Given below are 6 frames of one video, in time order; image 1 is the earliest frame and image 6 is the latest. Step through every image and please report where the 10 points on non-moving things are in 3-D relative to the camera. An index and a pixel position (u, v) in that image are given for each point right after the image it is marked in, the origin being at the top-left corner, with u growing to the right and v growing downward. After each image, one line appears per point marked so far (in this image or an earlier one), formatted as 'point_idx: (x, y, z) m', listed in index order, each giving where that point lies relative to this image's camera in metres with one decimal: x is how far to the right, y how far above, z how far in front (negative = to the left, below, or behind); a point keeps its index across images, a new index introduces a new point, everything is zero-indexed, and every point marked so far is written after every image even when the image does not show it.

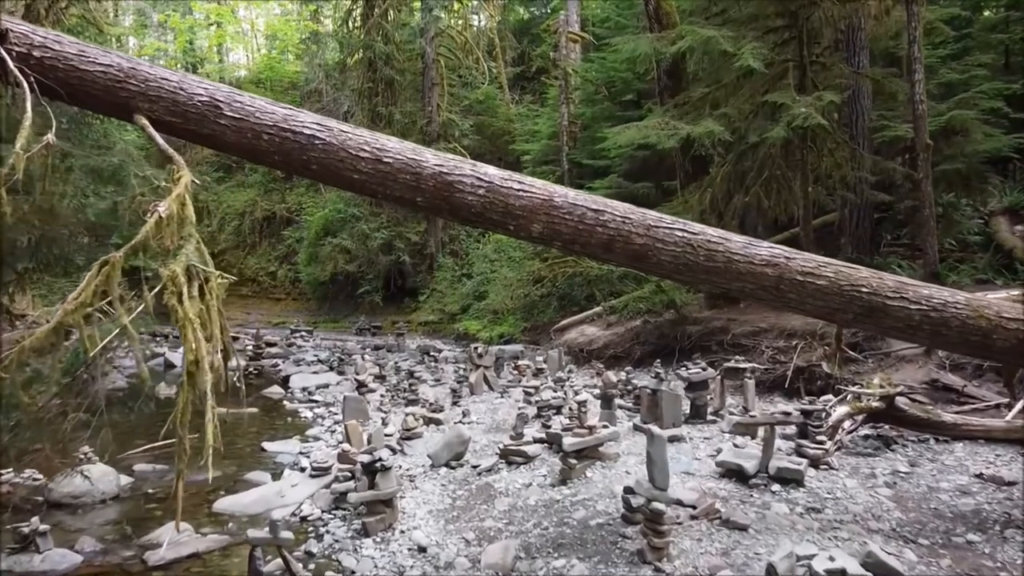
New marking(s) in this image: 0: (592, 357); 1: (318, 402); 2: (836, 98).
0: (+1.2, -1.0, +10.0) m
1: (-2.2, -1.3, +7.7) m
2: (+3.8, +2.3, +8.0) m
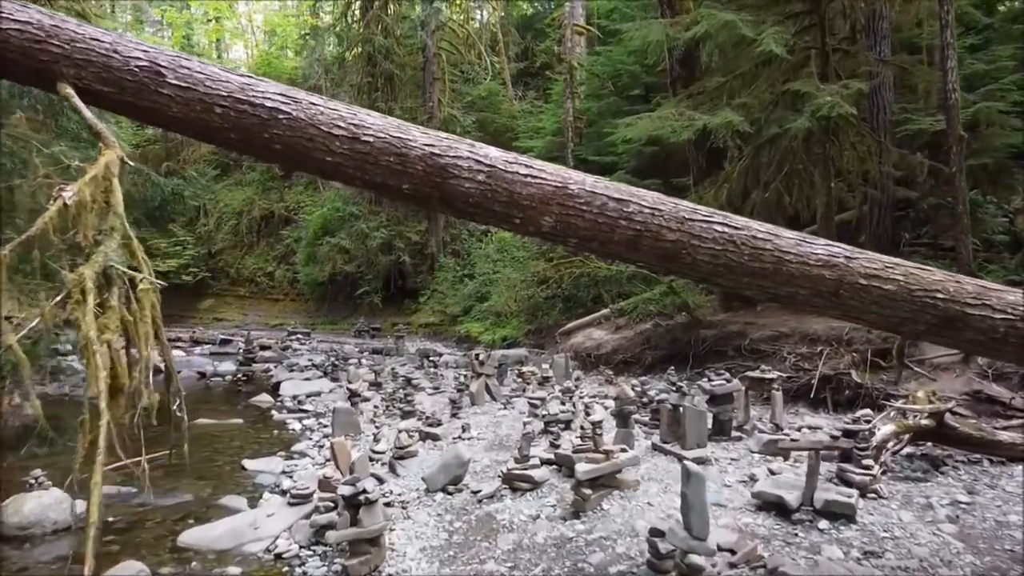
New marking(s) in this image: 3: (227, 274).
0: (+1.2, -1.0, +9.5) m
1: (-2.2, -1.3, +7.2) m
2: (+3.9, +2.2, +7.5) m
3: (-7.3, +0.4, +17.8) m
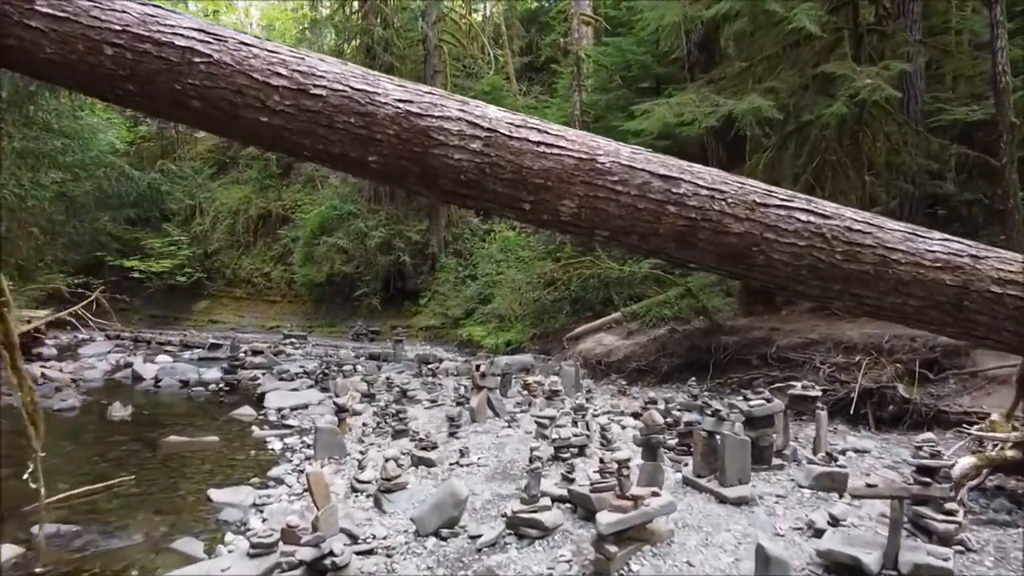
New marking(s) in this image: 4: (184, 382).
0: (+1.3, -1.1, +8.8) m
1: (-2.1, -1.4, +6.5) m
2: (+3.9, +2.2, +6.8) m
3: (-7.2, +0.3, +17.1) m
4: (-4.5, -1.3, +9.4) m
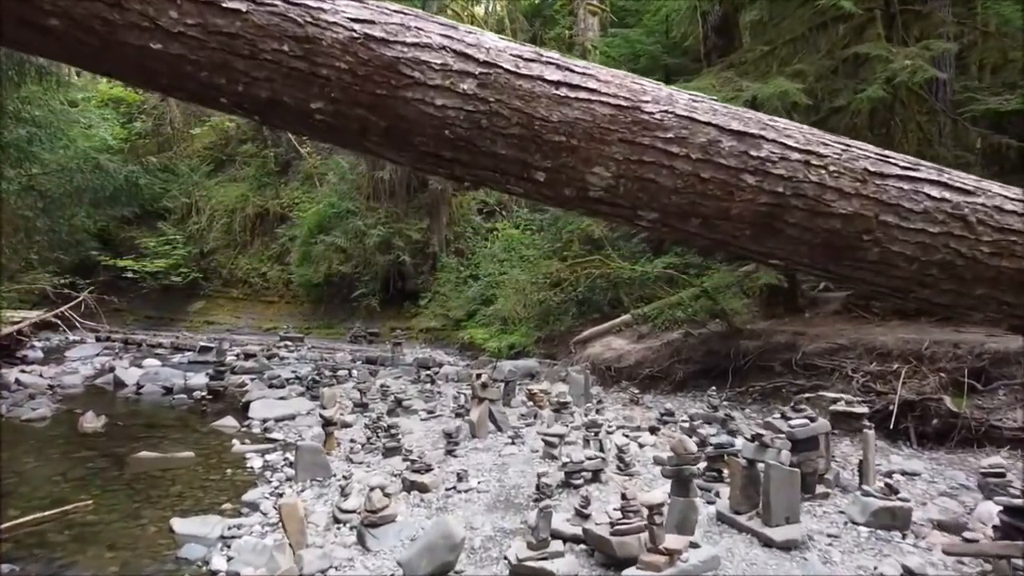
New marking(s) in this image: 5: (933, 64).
0: (+1.3, -1.1, +8.2) m
1: (-2.1, -1.4, +6.0) m
2: (+4.0, +2.2, +6.2) m
3: (-7.1, +0.3, +16.6) m
4: (-4.5, -1.3, +8.9) m
5: (+3.9, +2.1, +6.3) m
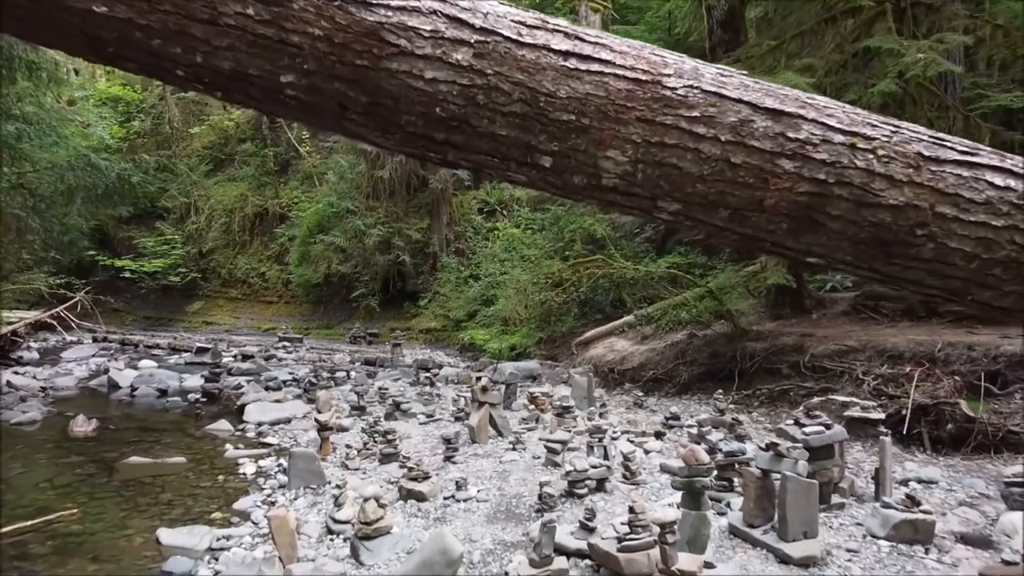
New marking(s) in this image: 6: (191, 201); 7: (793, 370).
0: (+1.3, -1.1, +8.0) m
1: (-2.1, -1.4, +5.8) m
2: (+4.0, +2.2, +6.0) m
3: (-7.1, +0.3, +16.4) m
4: (-4.5, -1.3, +8.7) m
5: (+3.9, +2.1, +6.1) m
6: (-8.2, +2.2, +17.4) m
7: (+2.9, -0.8, +6.9) m
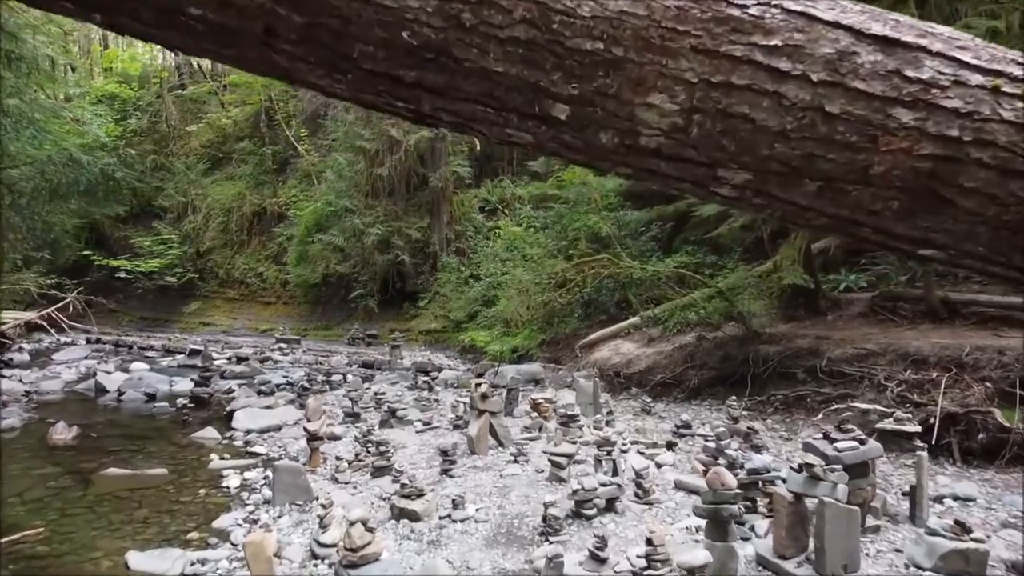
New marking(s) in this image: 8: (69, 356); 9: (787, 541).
0: (+1.4, -1.1, +7.7) m
1: (-2.1, -1.4, +5.5) m
2: (+4.0, +2.2, +5.7) m
3: (-7.1, +0.3, +16.1) m
4: (-4.5, -1.3, +8.4) m
5: (+3.9, +2.0, +5.7) m
6: (-8.2, +2.2, +17.0) m
7: (+2.9, -0.8, +6.6) m
8: (-8.1, -1.2, +12.4) m
9: (+1.1, -1.0, +2.8) m
